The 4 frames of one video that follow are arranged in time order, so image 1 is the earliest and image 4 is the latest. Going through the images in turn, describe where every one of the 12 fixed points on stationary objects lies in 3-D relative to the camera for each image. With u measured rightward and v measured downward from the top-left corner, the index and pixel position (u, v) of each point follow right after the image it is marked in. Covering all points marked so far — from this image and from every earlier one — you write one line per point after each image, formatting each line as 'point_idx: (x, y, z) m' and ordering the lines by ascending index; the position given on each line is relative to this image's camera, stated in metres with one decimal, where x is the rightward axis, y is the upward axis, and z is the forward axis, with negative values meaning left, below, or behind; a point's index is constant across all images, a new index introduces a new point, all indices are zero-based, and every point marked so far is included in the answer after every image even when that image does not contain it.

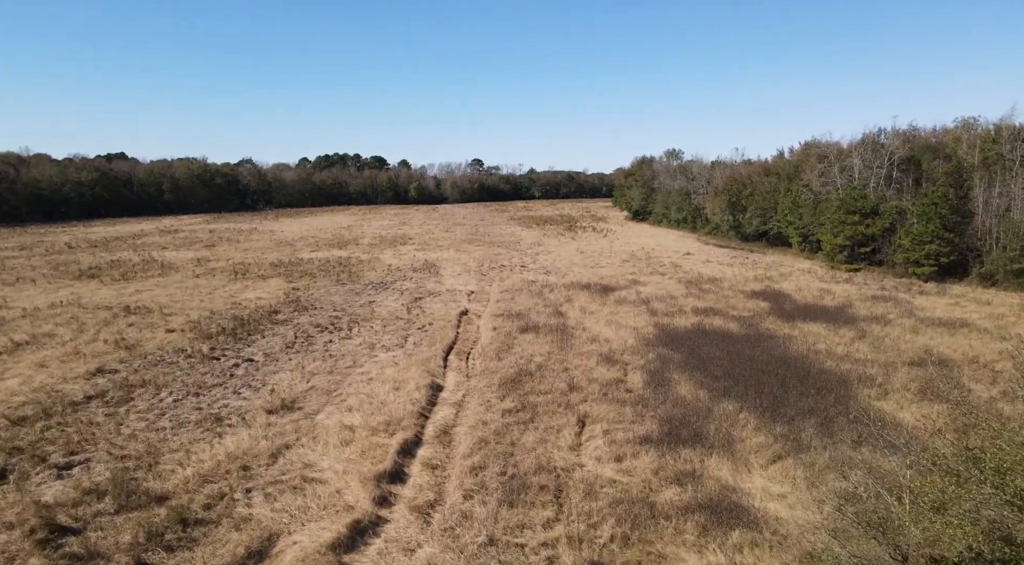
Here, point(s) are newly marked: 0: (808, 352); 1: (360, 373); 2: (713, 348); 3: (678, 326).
0: (+5.8, -1.4, +12.6) m
1: (-2.9, -1.7, +12.1) m
2: (+4.1, -1.4, +13.2) m
3: (+4.0, -1.1, +15.3) m
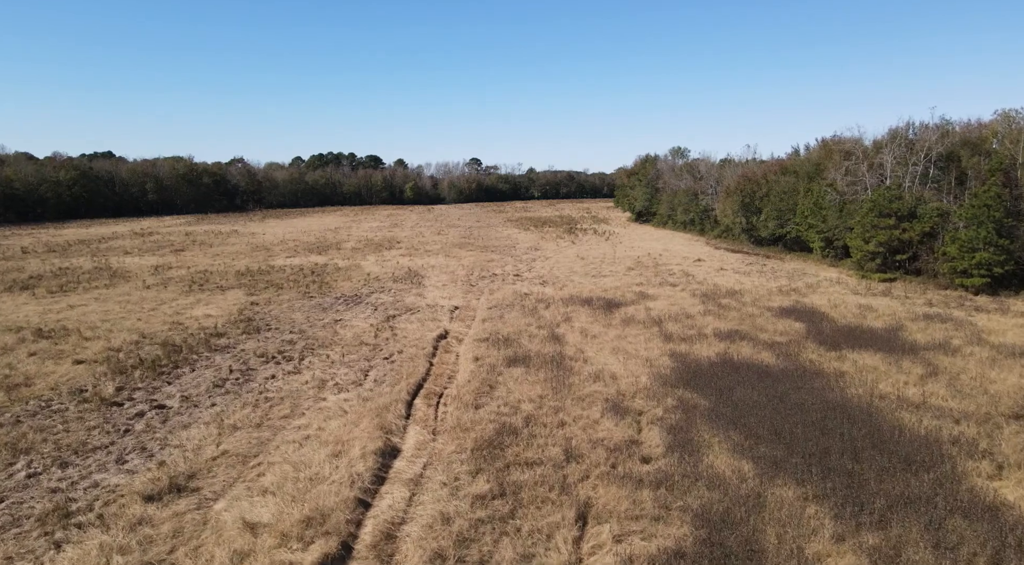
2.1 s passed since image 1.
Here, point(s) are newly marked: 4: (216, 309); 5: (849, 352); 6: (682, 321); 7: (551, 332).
0: (+5.5, -1.8, +9.9) m
1: (-3.2, -2.1, +9.4) m
2: (+3.8, -1.8, +10.5) m
3: (+3.7, -1.5, +12.6) m
4: (-8.3, -0.7, +17.9) m
5: (+6.6, -1.4, +12.5) m
6: (+4.1, -1.0, +15.6) m
7: (+0.9, -1.1, +14.6) m
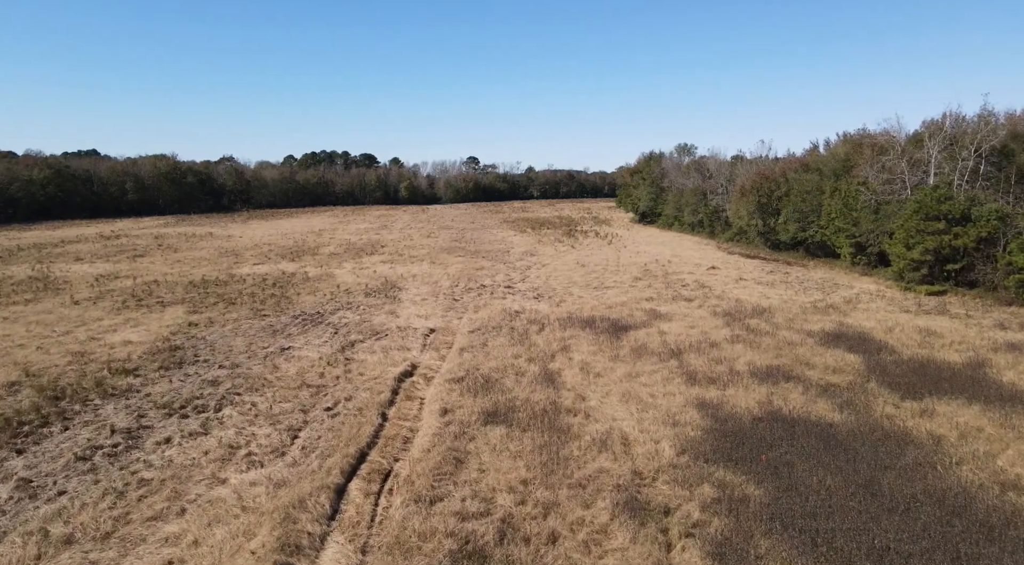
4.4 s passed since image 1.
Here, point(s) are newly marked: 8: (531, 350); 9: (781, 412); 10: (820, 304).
0: (+5.2, -2.2, +6.9) m
1: (-3.5, -2.5, +6.4) m
2: (+3.5, -2.2, +7.5) m
3: (+3.4, -1.9, +9.6) m
4: (-8.6, -1.2, +14.9) m
5: (+6.3, -1.8, +9.5) m
6: (+3.8, -1.4, +12.6) m
7: (+0.6, -1.6, +11.6) m
8: (+0.4, -1.4, +12.9) m
9: (+3.9, -1.9, +9.4) m
10: (+8.5, -0.6, +17.8) m
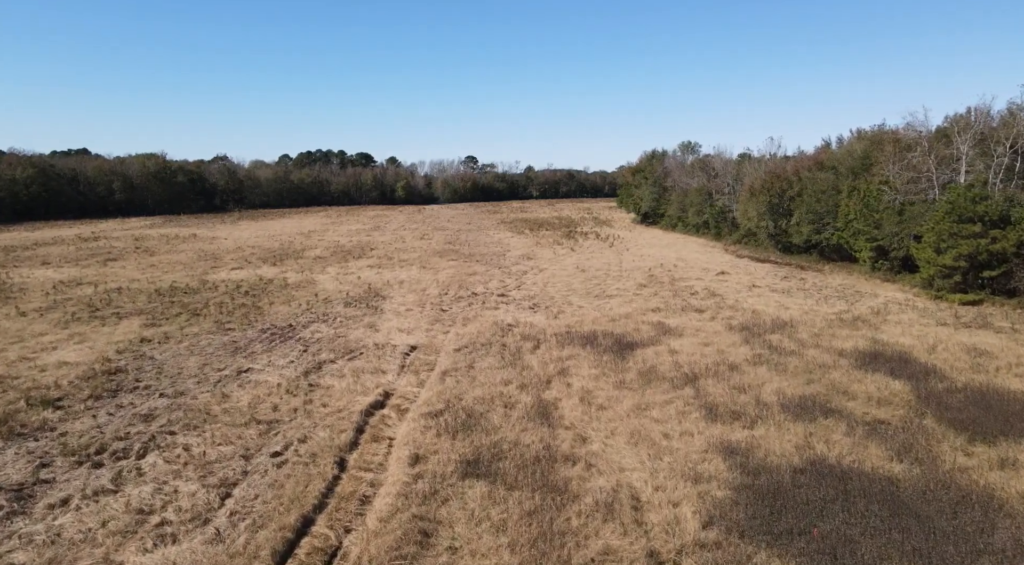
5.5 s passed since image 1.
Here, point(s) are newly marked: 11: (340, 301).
0: (+5.0, -2.4, +5.1) m
1: (-3.7, -2.8, +4.7) m
2: (+3.3, -2.4, +5.7) m
3: (+3.2, -2.1, +7.9) m
4: (-8.8, -1.4, +13.2) m
5: (+6.1, -2.0, +7.8) m
6: (+3.6, -1.6, +10.8) m
7: (+0.4, -1.8, +9.9) m
8: (+0.2, -1.6, +11.2) m
9: (+3.8, -2.1, +7.7) m
10: (+8.4, -0.8, +16.0) m
11: (-5.0, -0.5, +18.6) m
